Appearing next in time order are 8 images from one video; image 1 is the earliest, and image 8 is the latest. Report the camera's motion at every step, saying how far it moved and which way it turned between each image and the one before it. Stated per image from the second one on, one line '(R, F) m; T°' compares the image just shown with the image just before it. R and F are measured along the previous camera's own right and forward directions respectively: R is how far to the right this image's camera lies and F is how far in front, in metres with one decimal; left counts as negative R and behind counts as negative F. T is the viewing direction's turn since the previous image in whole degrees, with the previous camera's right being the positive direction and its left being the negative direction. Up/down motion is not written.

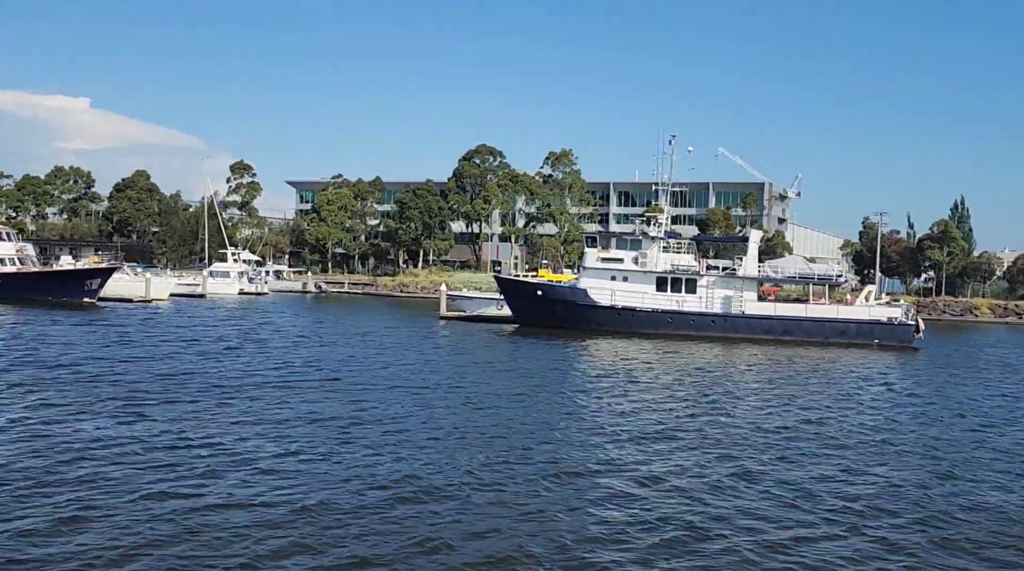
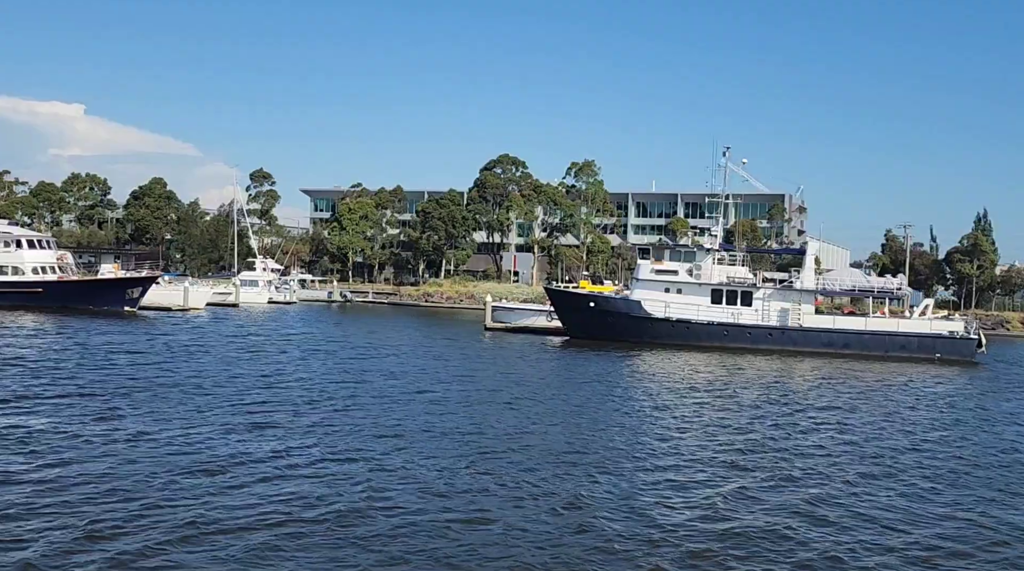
(-2.0, +0.2) m; 0°
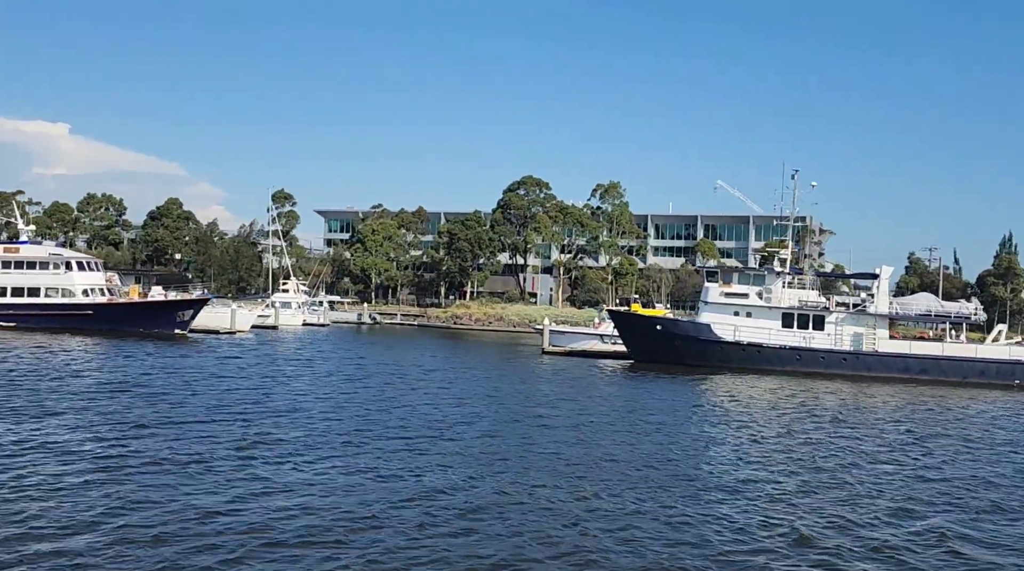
(-2.8, +0.3) m; 0°
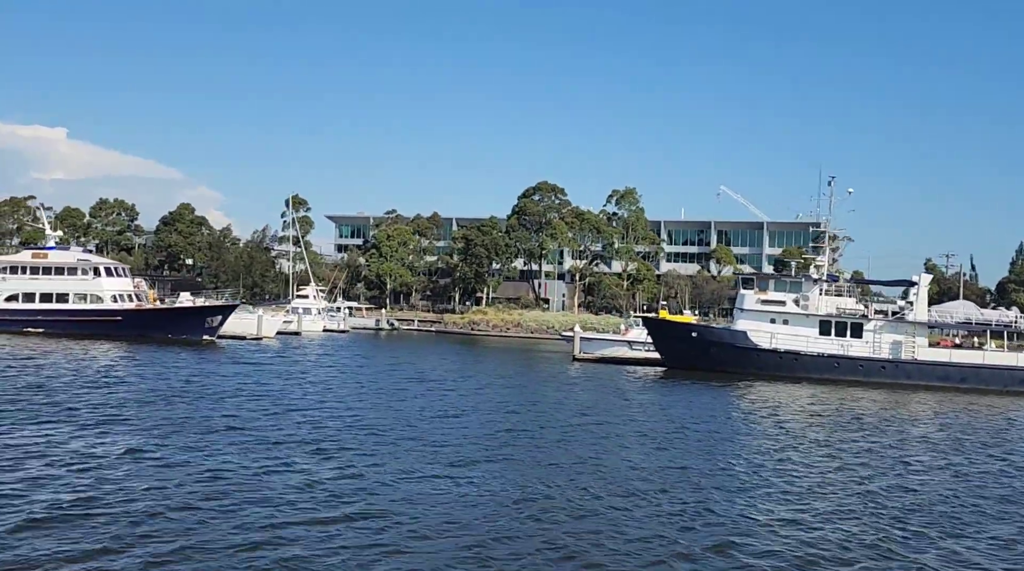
(-1.3, +0.2) m; 0°
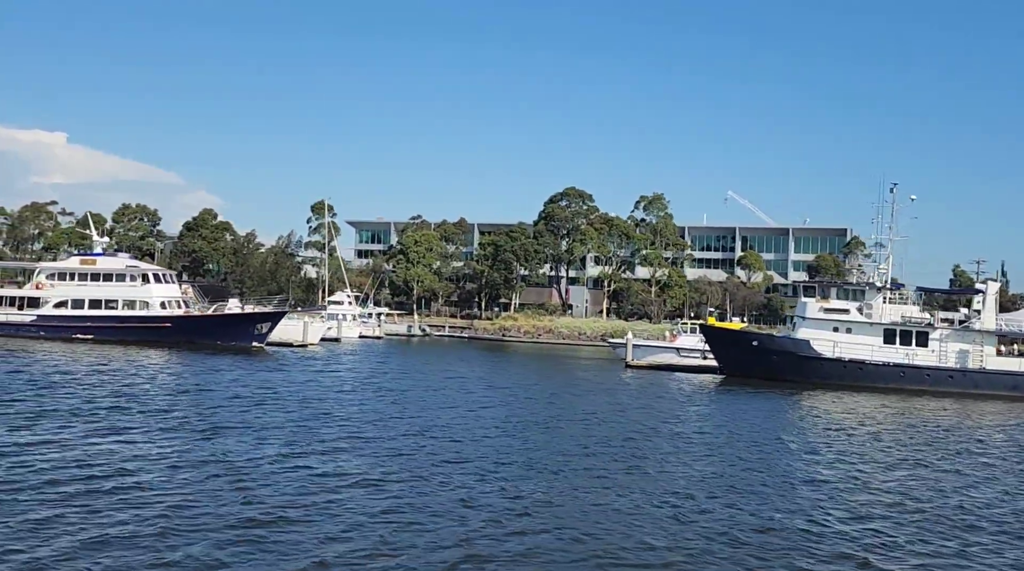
(-2.0, +0.3) m; 0°
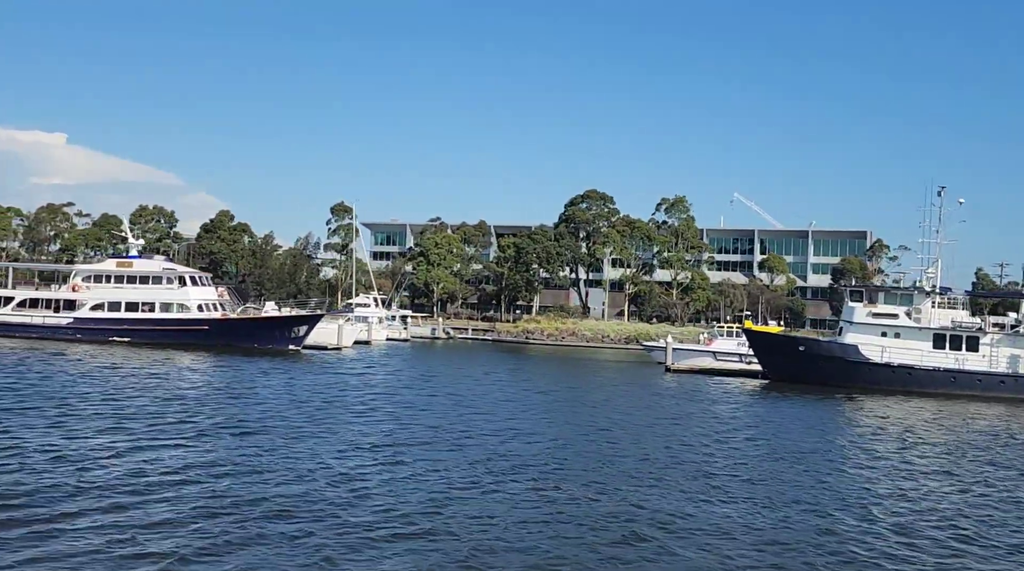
(-1.5, +0.2) m; 0°
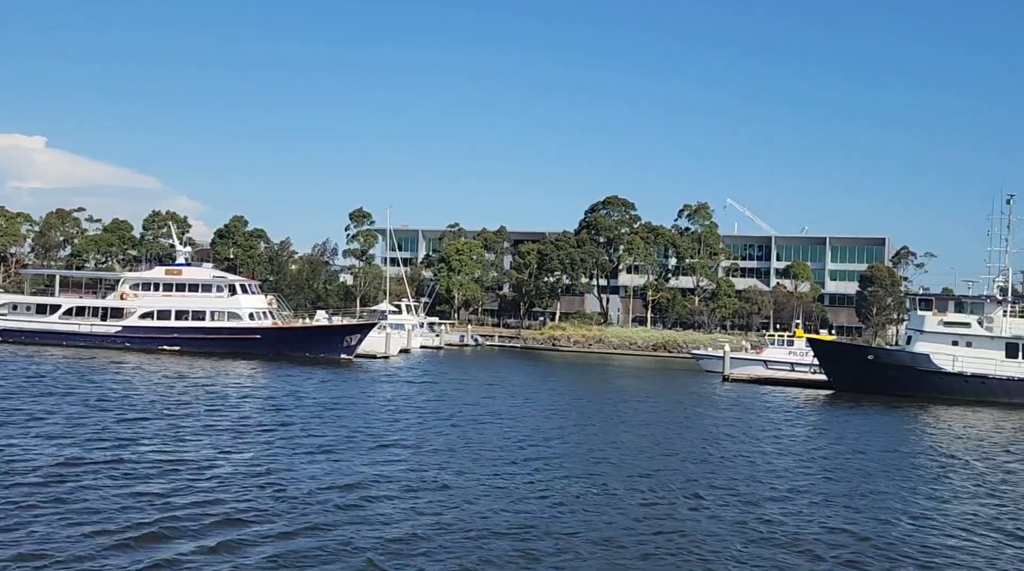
(-2.8, +0.4) m; +1°
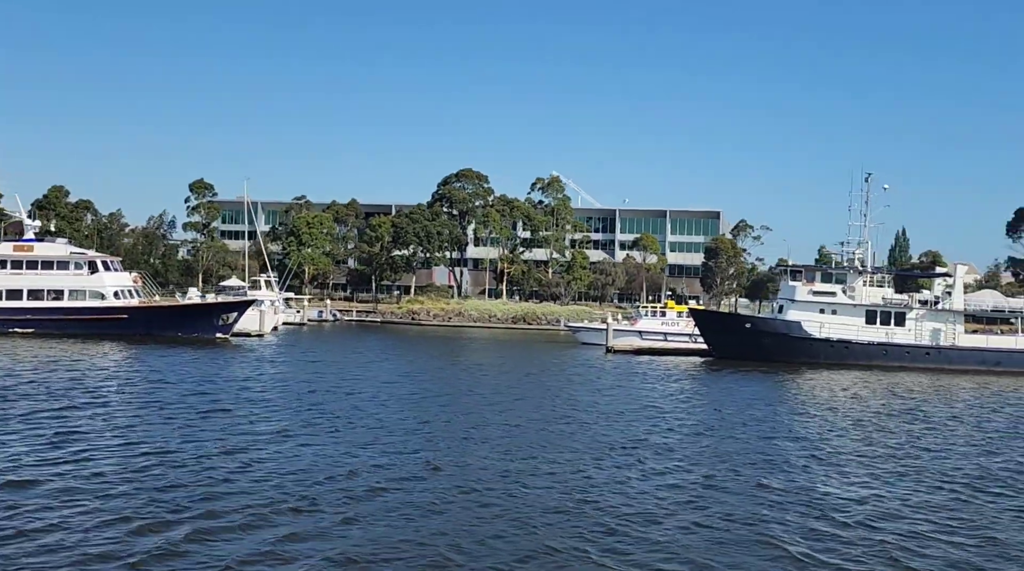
(-2.5, +0.4) m; +11°
